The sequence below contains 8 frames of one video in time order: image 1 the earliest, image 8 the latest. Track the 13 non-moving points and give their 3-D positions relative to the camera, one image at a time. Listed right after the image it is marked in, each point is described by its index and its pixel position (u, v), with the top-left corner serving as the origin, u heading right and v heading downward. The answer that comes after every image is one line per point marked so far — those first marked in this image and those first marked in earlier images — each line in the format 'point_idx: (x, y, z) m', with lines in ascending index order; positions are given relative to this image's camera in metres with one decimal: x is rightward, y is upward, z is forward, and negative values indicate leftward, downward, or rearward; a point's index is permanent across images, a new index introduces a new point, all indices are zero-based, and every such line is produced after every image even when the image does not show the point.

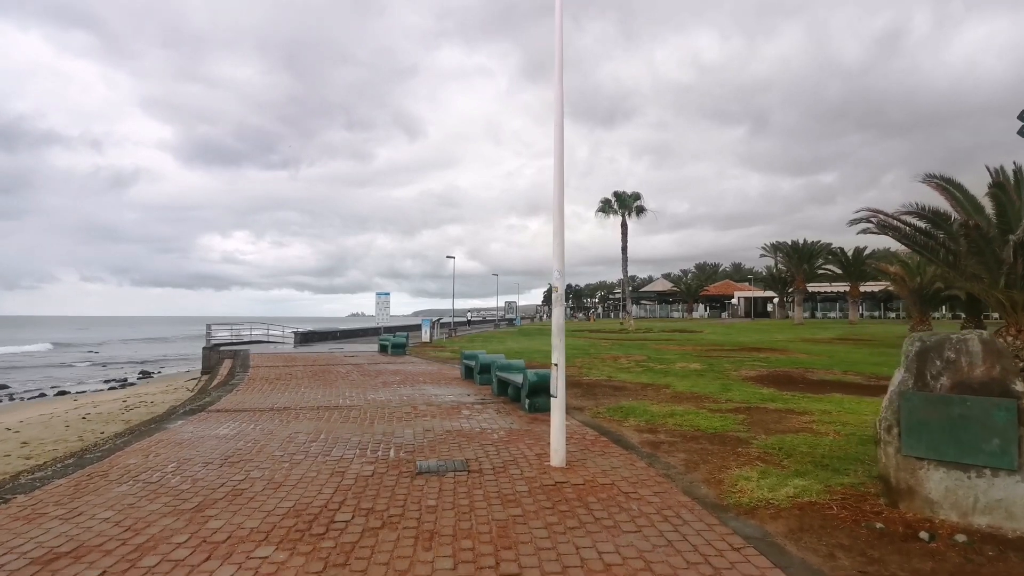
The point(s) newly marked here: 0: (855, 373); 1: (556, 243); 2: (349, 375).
0: (+9.5, -2.3, +16.7) m
1: (+0.5, +0.5, +6.5) m
2: (-4.5, -2.4, +16.7) m
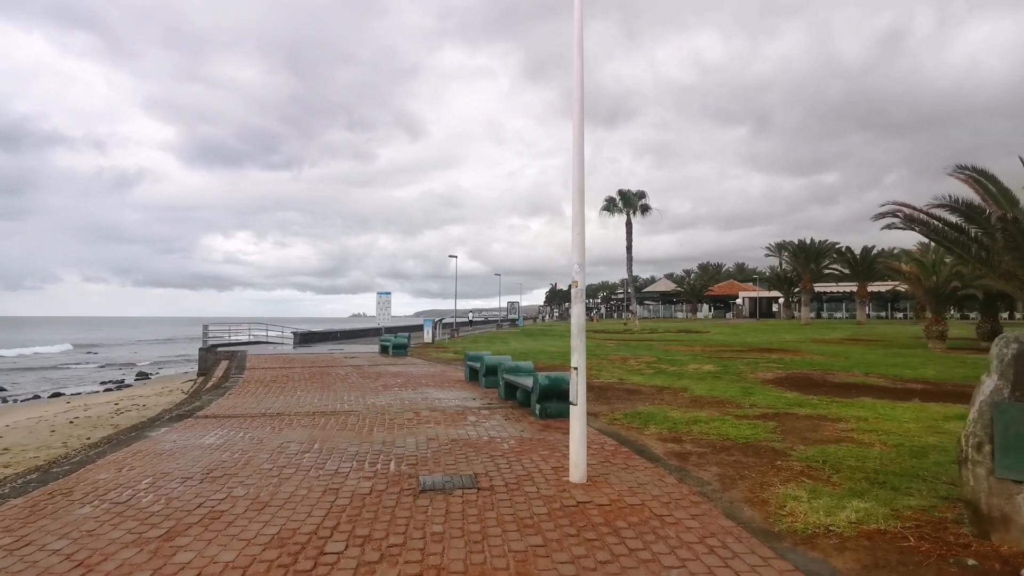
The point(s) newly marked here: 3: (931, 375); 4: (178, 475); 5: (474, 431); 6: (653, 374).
0: (+9.7, -2.3, +16.0) m
1: (+0.6, +0.5, +5.9) m
2: (-4.4, -2.4, +16.0) m
3: (+11.2, -2.3, +16.1) m
4: (-3.3, -1.8, +5.9) m
5: (-0.5, -2.0, +8.3) m
6: (+3.7, -2.3, +15.8) m
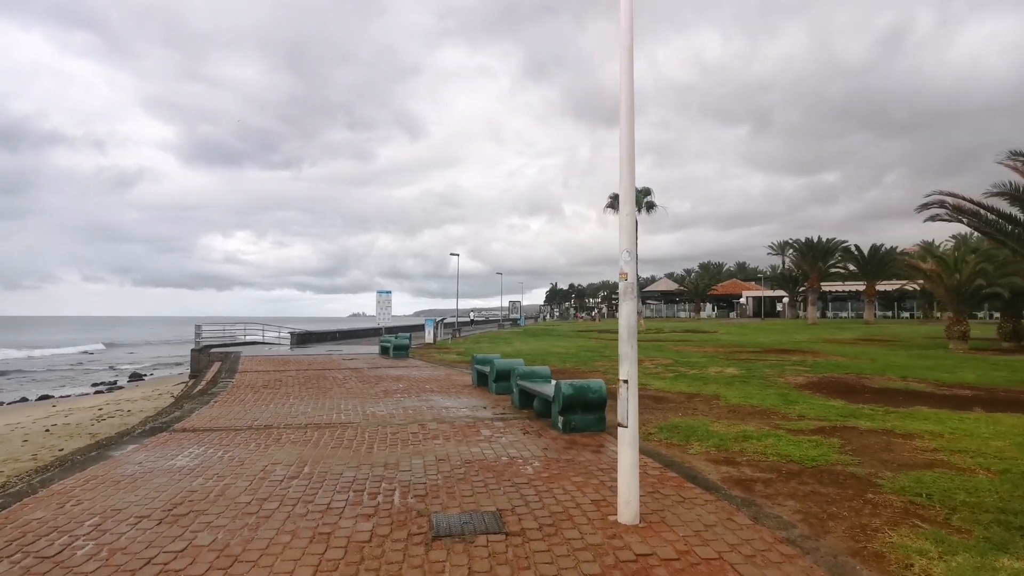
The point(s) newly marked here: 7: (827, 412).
0: (+10.0, -2.2, +14.9) m
1: (+0.9, +0.6, +4.7) m
2: (-4.1, -2.3, +14.9) m
3: (+11.5, -2.3, +15.0) m
4: (-3.0, -1.8, +4.8) m
5: (-0.3, -1.9, +7.2) m
6: (+3.9, -2.2, +14.6) m
7: (+4.7, -1.9, +9.1) m
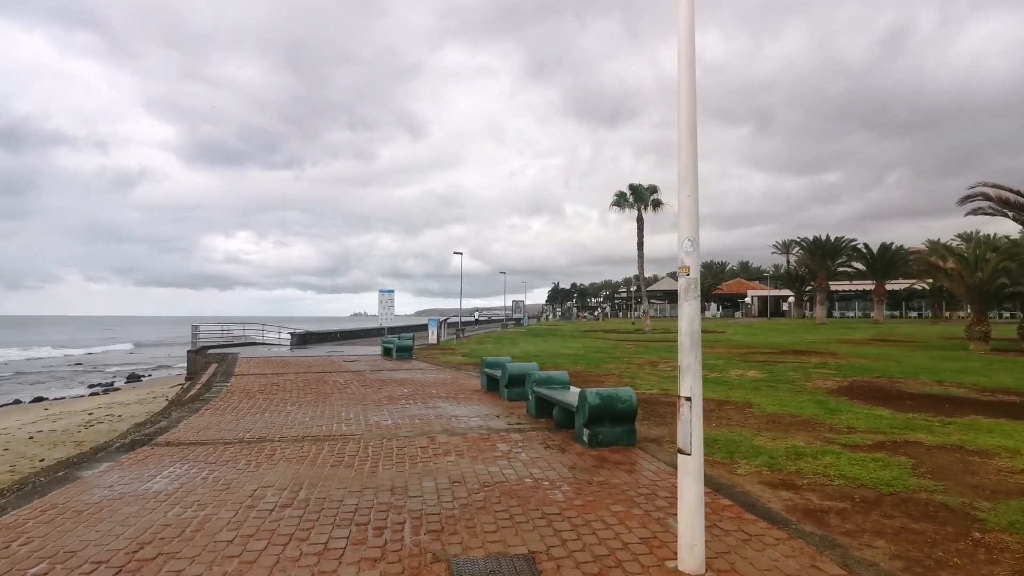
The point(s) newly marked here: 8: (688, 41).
0: (+10.2, -2.2, +14.0) m
1: (+1.1, +0.6, +3.9) m
2: (-3.8, -2.3, +14.1) m
3: (+11.7, -2.2, +14.2) m
4: (-2.8, -1.8, +4.0) m
5: (0.0, -1.9, +6.4) m
6: (+4.2, -2.2, +13.8) m
7: (+5.0, -1.8, +8.2) m
8: (+1.2, +1.6, +4.0) m
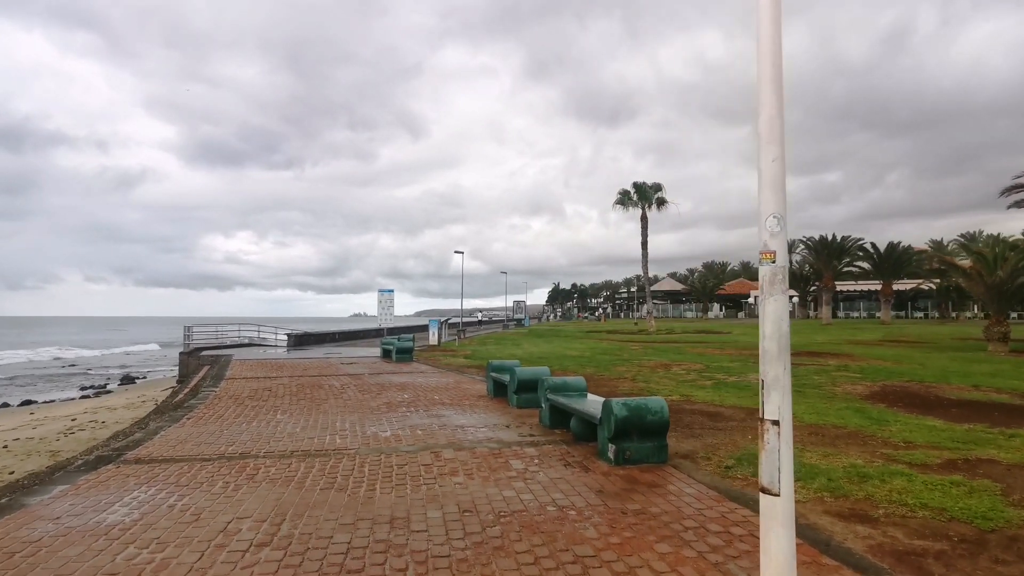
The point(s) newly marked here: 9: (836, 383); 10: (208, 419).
0: (+10.4, -2.2, +13.1) m
1: (+1.3, +0.6, +3.0) m
2: (-3.7, -2.2, +13.2) m
3: (+11.9, -2.2, +13.3) m
4: (-2.6, -1.7, +3.1) m
5: (+0.1, -1.9, +5.5) m
6: (+4.4, -2.1, +12.9) m
7: (+5.2, -1.8, +7.4) m
8: (+1.3, +1.7, +3.1) m
9: (+7.3, -2.1, +13.5) m
10: (-4.7, -2.0, +9.4) m
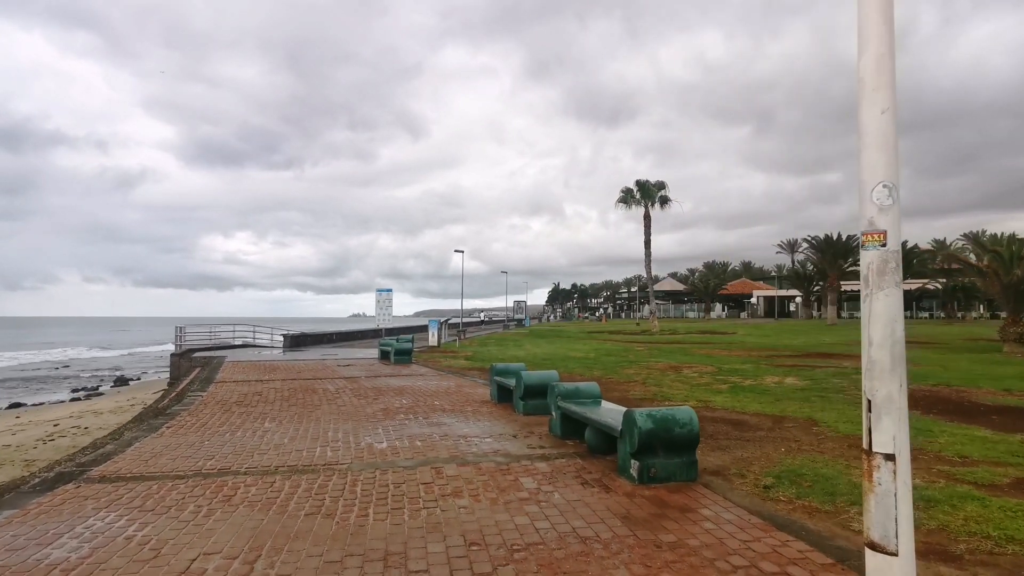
0: (+10.5, -2.1, +12.4) m
1: (+1.4, +0.7, +2.3) m
2: (-3.6, -2.2, +12.5) m
3: (+12.0, -2.2, +12.6) m
4: (-2.5, -1.7, +2.4) m
5: (+0.2, -1.8, +4.8) m
6: (+4.5, -2.1, +12.2) m
7: (+5.3, -1.8, +6.6) m
8: (+1.4, +1.7, +2.4) m
9: (+7.4, -2.1, +12.8) m
10: (-4.6, -2.0, +8.6) m
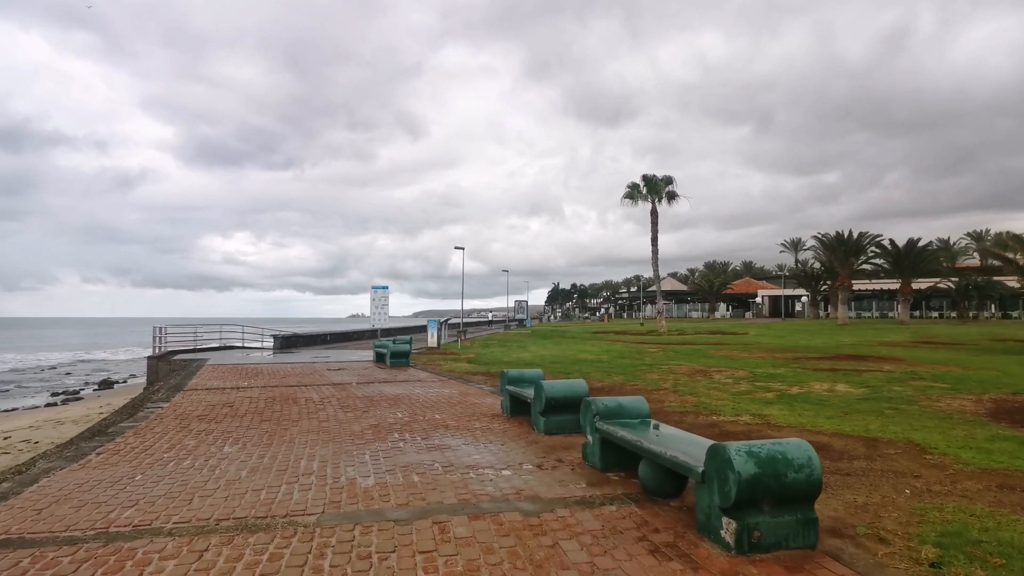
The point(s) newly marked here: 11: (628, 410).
0: (+10.7, -2.0, +10.6) m
1: (+1.7, +0.8, +0.5) m
2: (-3.3, -2.1, +10.7) m
3: (+12.3, -2.0, +10.8) m
4: (-2.3, -1.6, +0.6) m
5: (+0.5, -1.7, +3.0) m
6: (+4.7, -2.0, +10.4) m
7: (+5.5, -1.6, +4.8) m
8: (+1.7, +1.8, +0.6) m
9: (+7.6, -2.0, +11.0) m
10: (-4.4, -1.9, +6.8) m
11: (+1.2, -1.3, +6.2) m
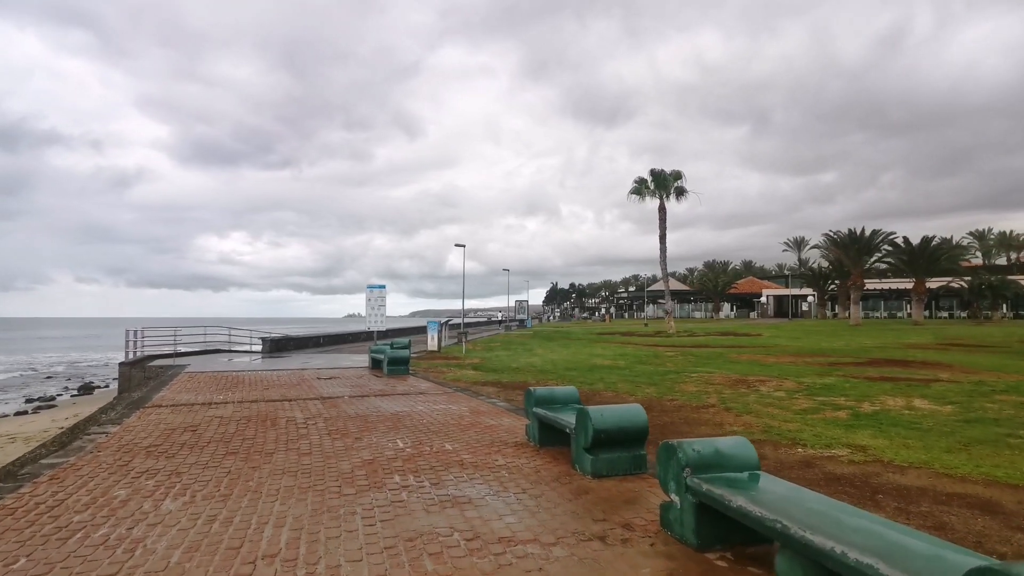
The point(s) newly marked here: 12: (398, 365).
0: (+11.1, -2.0, +8.8) m
1: (+2.1, +0.8, -1.4) m
2: (-3.0, -2.1, +8.8) m
3: (+12.6, -2.0, +8.9) m
4: (-1.8, -1.5, -1.3) m
5: (+0.9, -1.7, +1.1) m
6: (+5.1, -2.0, +8.5) m
7: (+5.9, -1.6, +3.0) m
8: (+2.1, +1.9, -1.3) m
9: (+8.0, -1.9, +9.1) m
10: (-4.0, -1.9, +4.9) m
11: (+1.6, -1.2, +4.3) m
12: (-3.1, -2.1, +16.5) m
